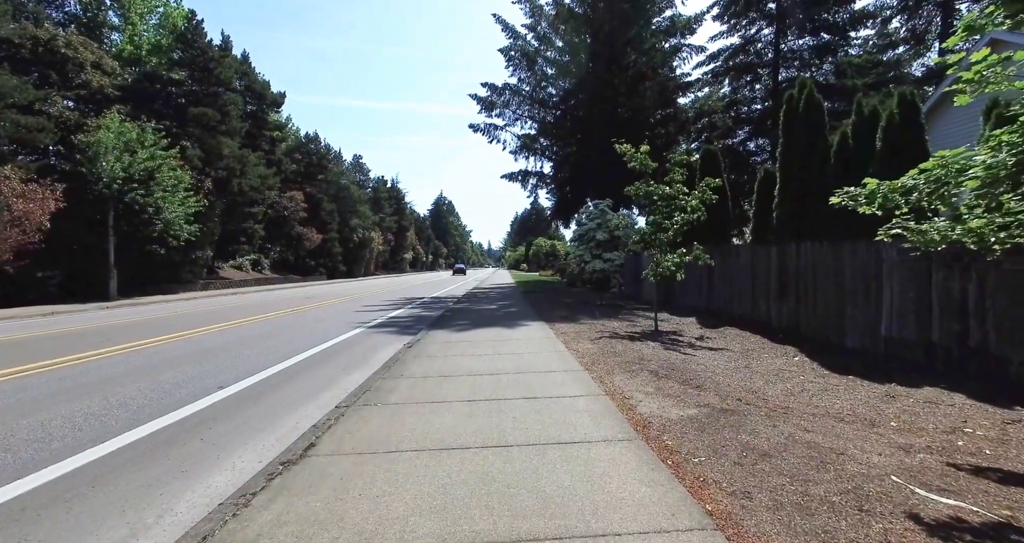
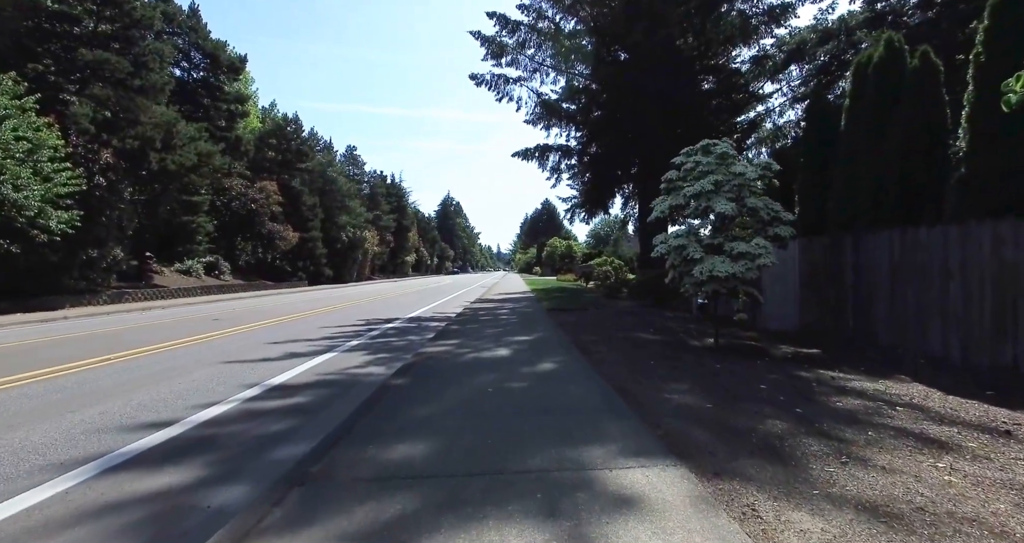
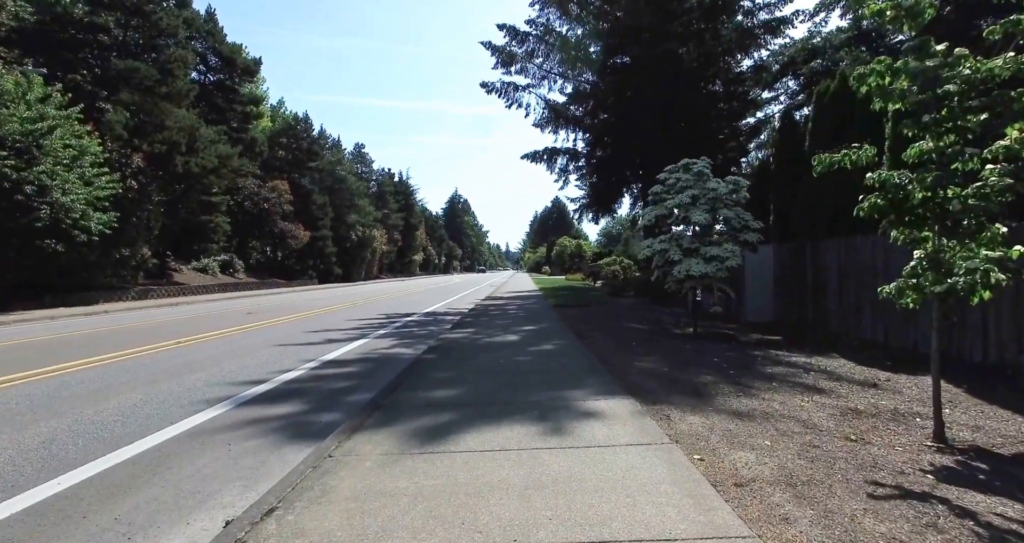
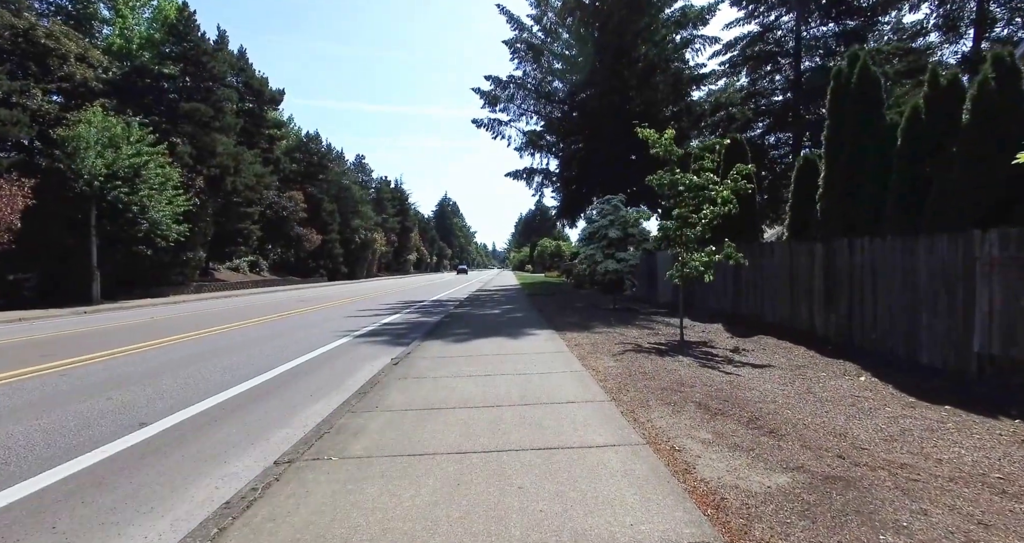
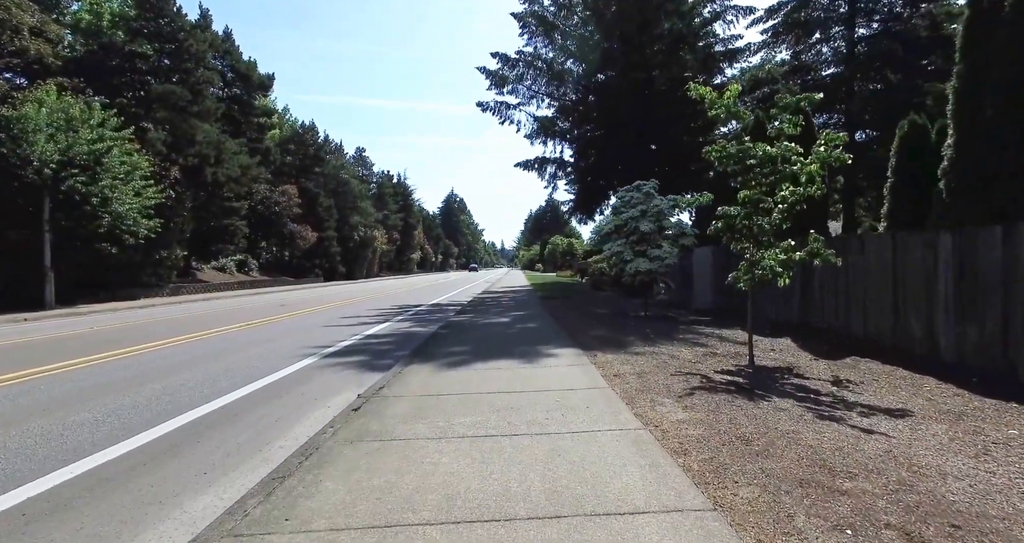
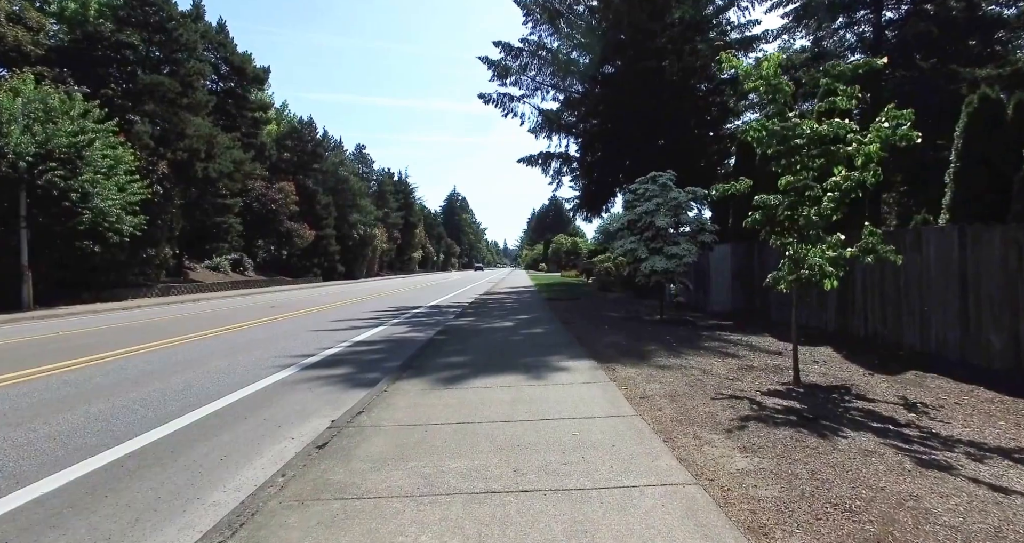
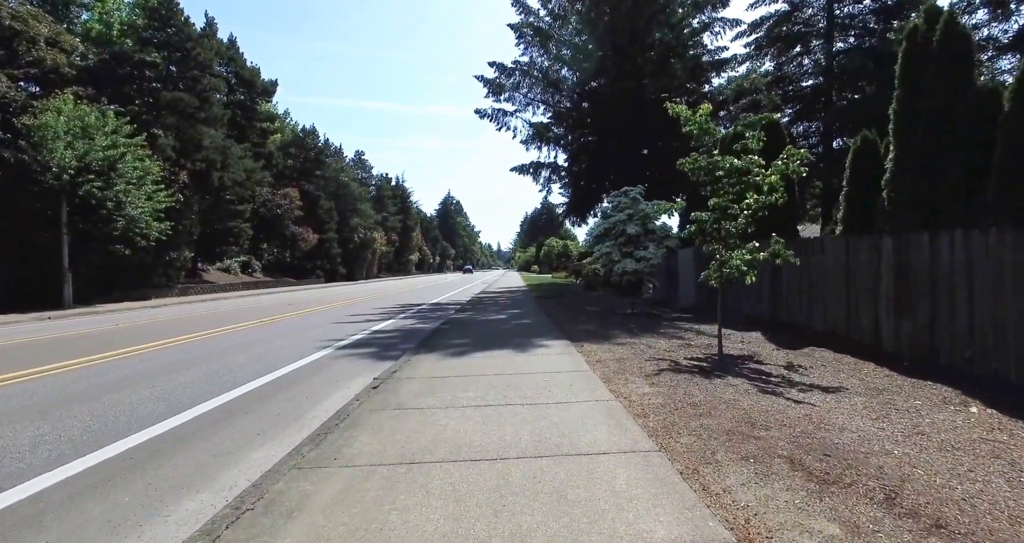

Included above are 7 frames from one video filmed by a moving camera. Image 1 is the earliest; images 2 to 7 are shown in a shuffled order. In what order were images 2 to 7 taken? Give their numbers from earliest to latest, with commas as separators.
4, 7, 5, 6, 3, 2
